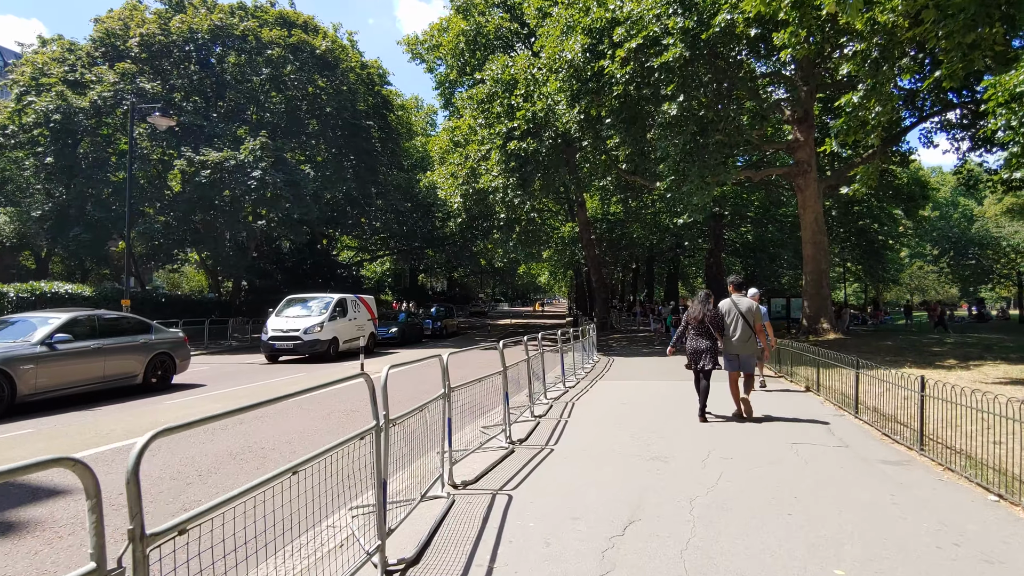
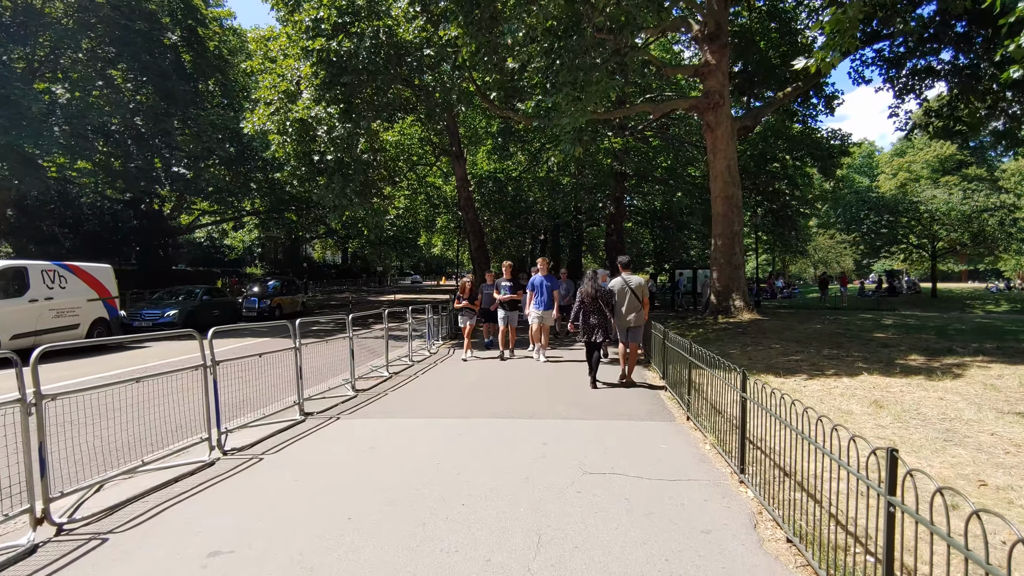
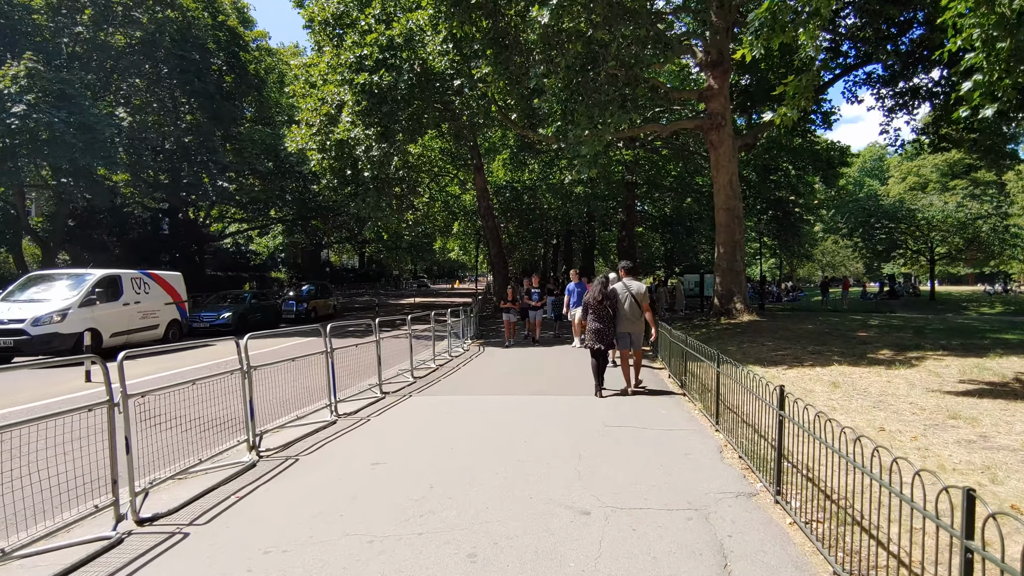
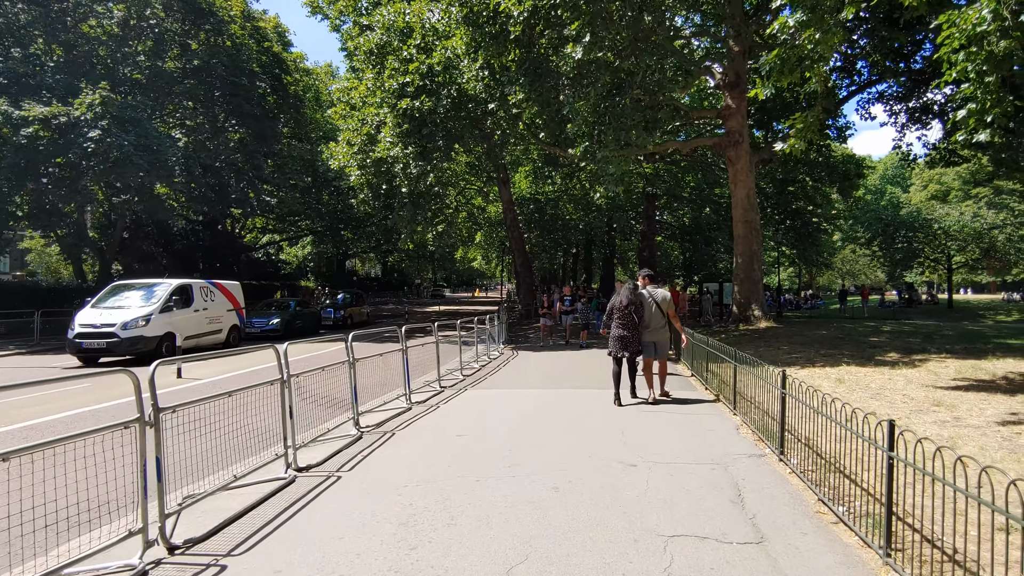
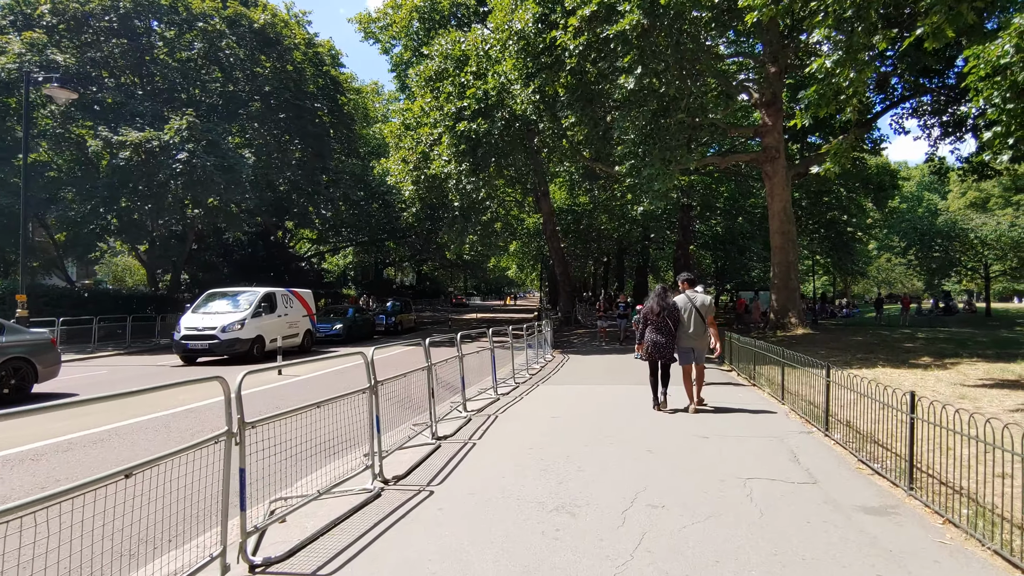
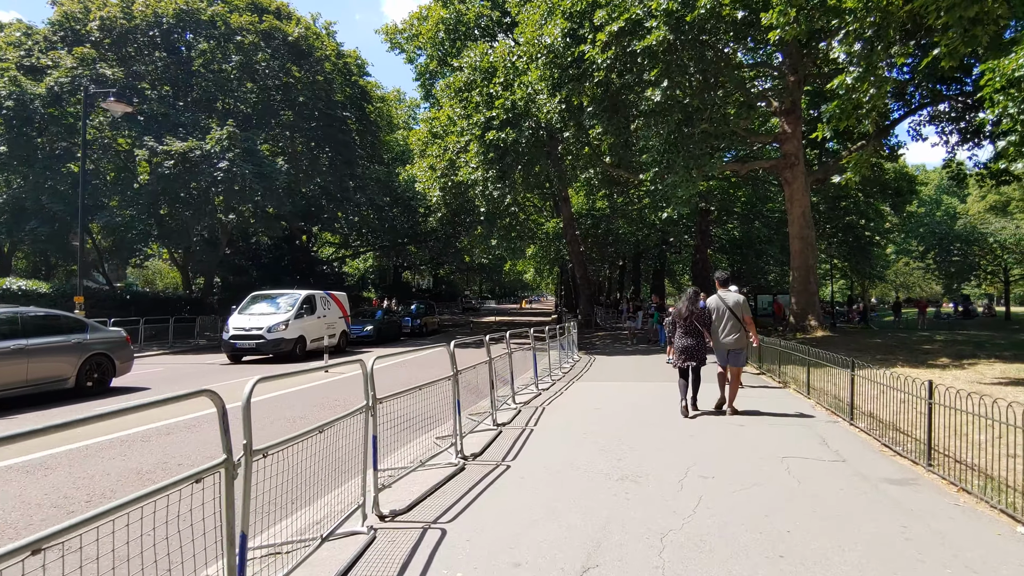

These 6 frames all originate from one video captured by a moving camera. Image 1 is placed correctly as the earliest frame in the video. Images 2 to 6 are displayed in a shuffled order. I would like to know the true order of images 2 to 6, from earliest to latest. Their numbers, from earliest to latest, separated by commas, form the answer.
6, 5, 4, 3, 2
